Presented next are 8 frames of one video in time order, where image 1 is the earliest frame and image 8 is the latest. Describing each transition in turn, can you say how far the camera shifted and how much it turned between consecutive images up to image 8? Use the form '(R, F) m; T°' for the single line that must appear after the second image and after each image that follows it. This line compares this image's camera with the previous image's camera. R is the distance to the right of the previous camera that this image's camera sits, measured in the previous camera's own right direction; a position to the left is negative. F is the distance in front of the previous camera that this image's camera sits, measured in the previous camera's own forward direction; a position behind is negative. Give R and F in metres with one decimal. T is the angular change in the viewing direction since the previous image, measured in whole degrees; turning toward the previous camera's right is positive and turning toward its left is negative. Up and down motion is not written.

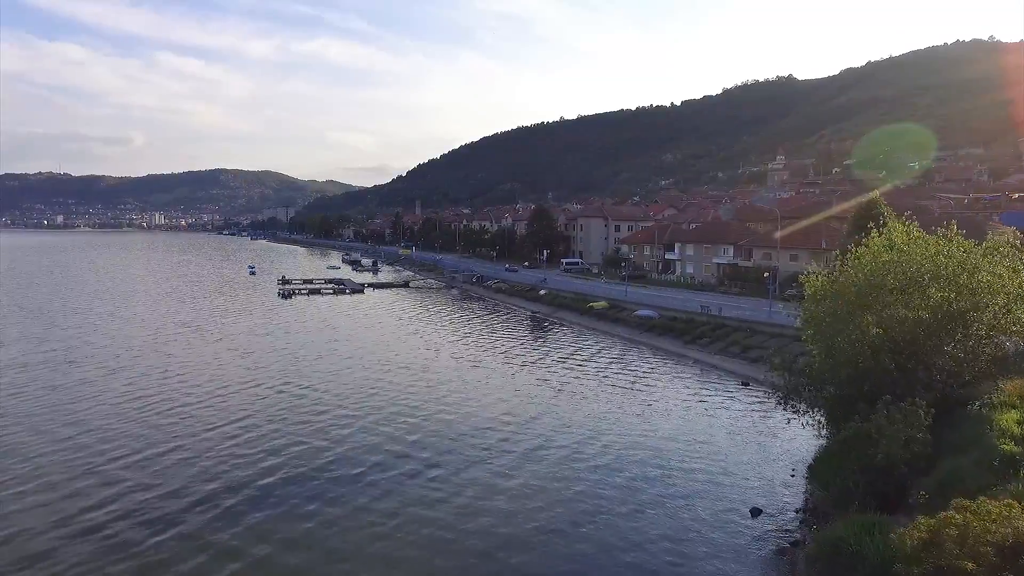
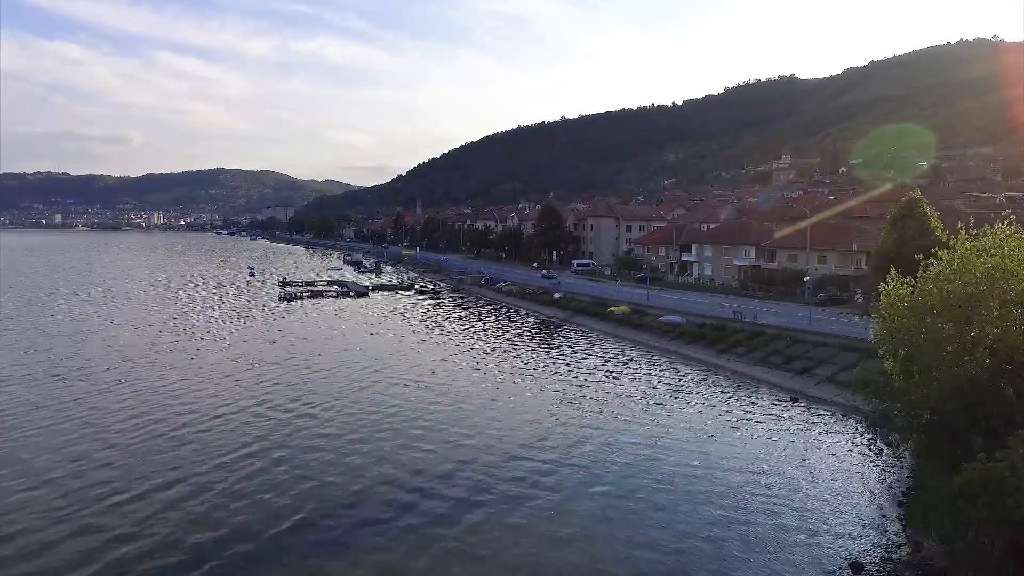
(-1.0, +2.4) m; 0°
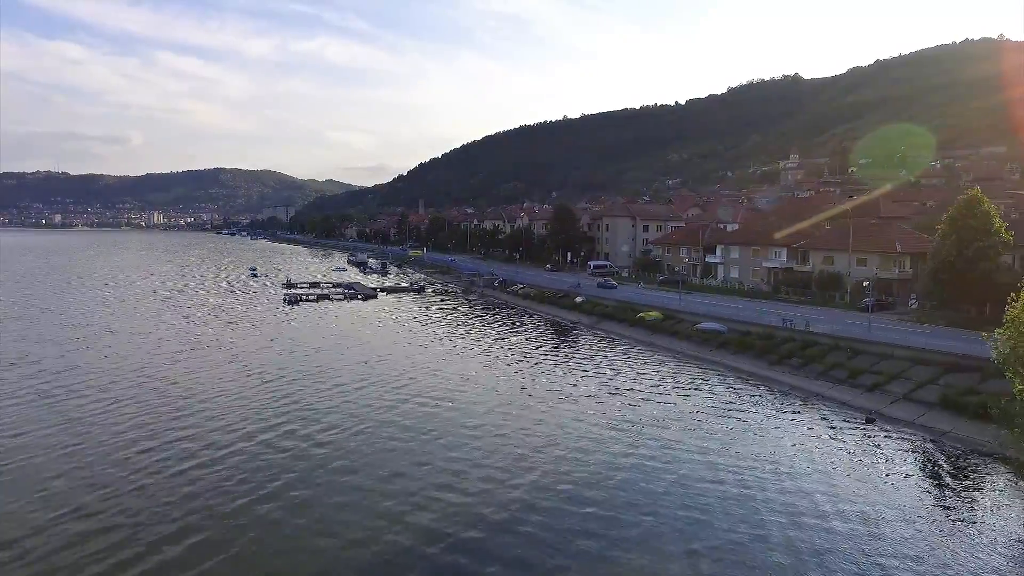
(-1.3, +2.7) m; 0°
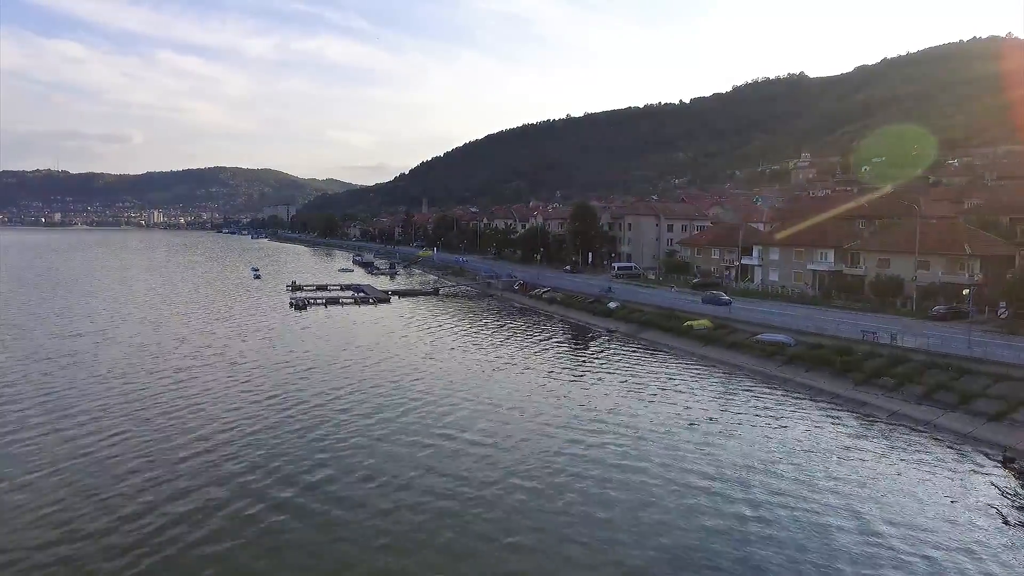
(-1.7, +3.7) m; 0°
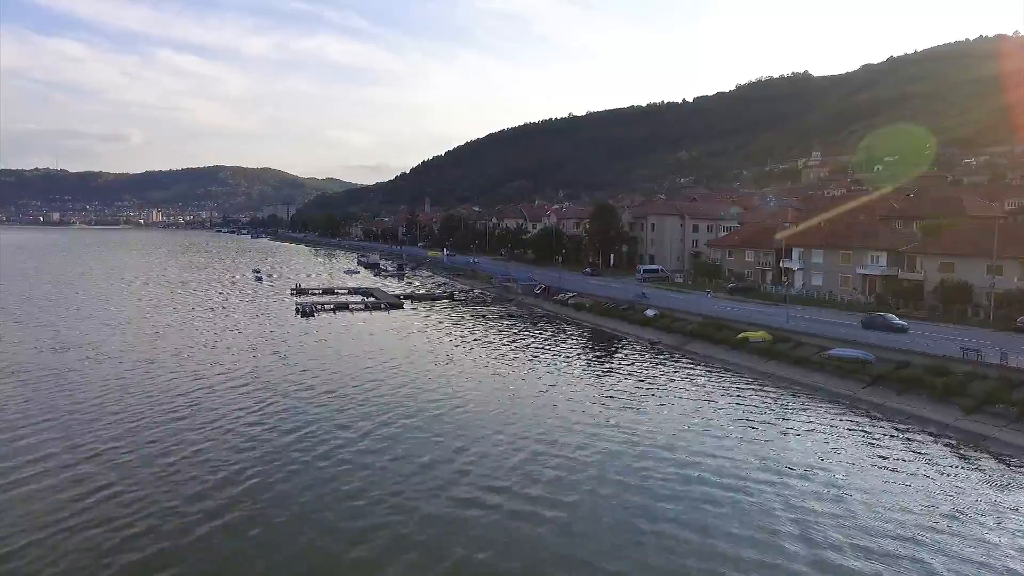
(-1.6, +3.7) m; 0°
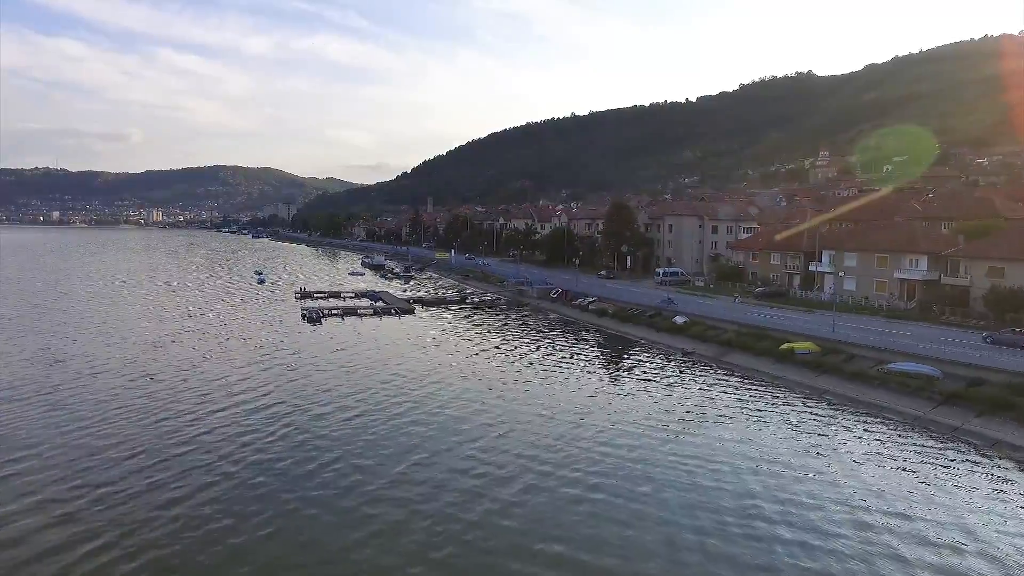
(-1.1, +2.3) m; 0°
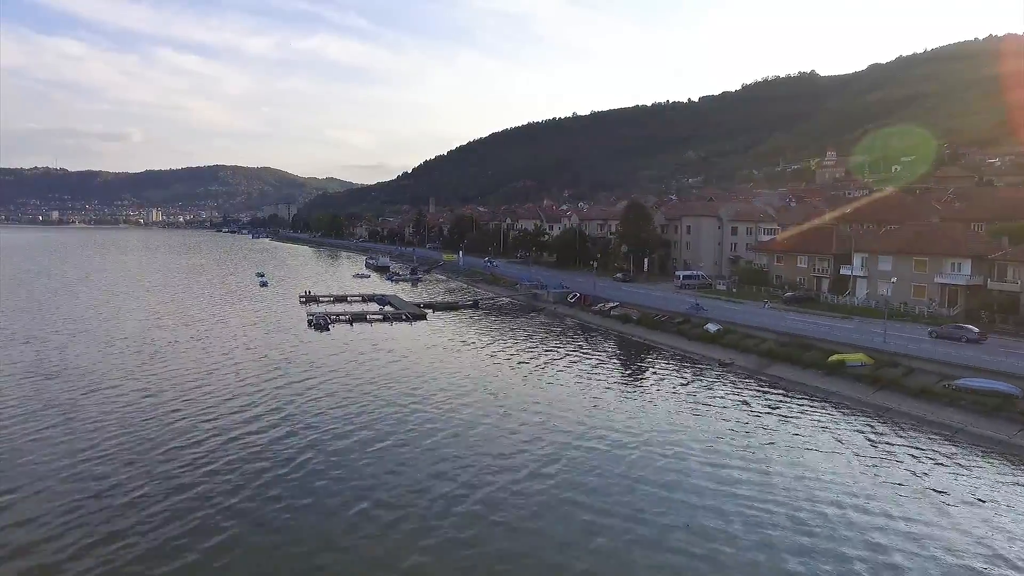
(-1.1, +2.2) m; 0°
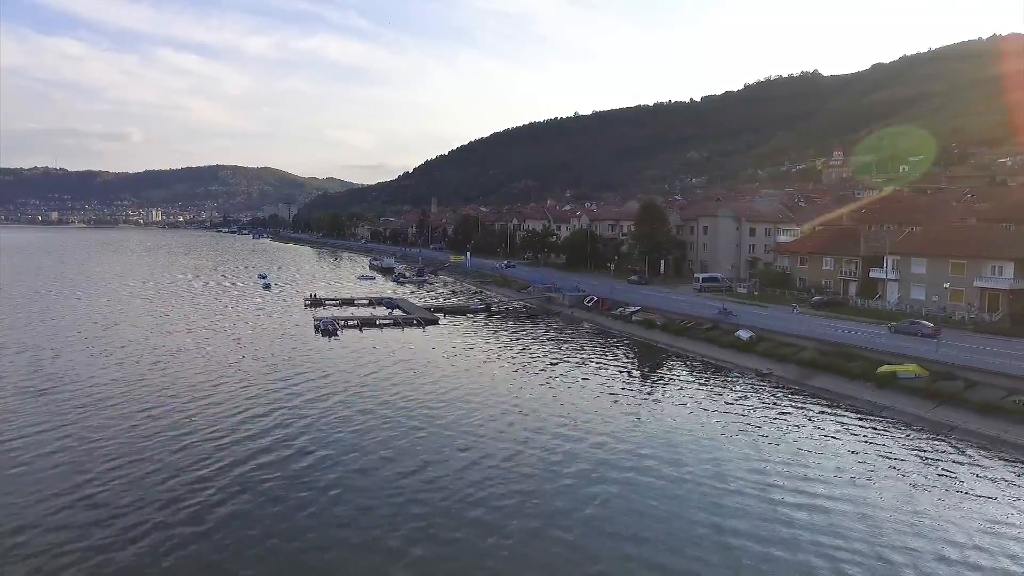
(-1.0, +1.9) m; 0°
